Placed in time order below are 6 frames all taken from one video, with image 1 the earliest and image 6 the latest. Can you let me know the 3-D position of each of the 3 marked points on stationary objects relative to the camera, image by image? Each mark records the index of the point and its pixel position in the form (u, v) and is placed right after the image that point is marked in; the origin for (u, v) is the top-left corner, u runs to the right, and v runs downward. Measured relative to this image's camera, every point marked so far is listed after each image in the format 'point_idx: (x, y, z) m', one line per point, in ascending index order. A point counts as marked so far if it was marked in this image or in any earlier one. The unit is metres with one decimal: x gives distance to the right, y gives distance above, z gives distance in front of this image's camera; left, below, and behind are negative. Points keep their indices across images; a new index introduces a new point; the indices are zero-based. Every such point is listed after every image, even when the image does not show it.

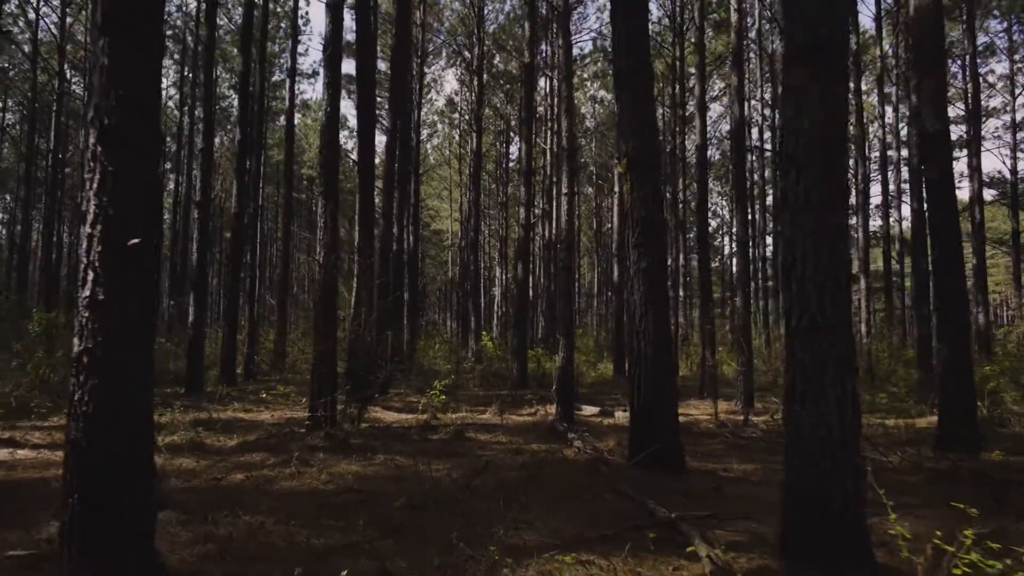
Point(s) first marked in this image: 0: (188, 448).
0: (-3.3, -1.6, +6.8) m
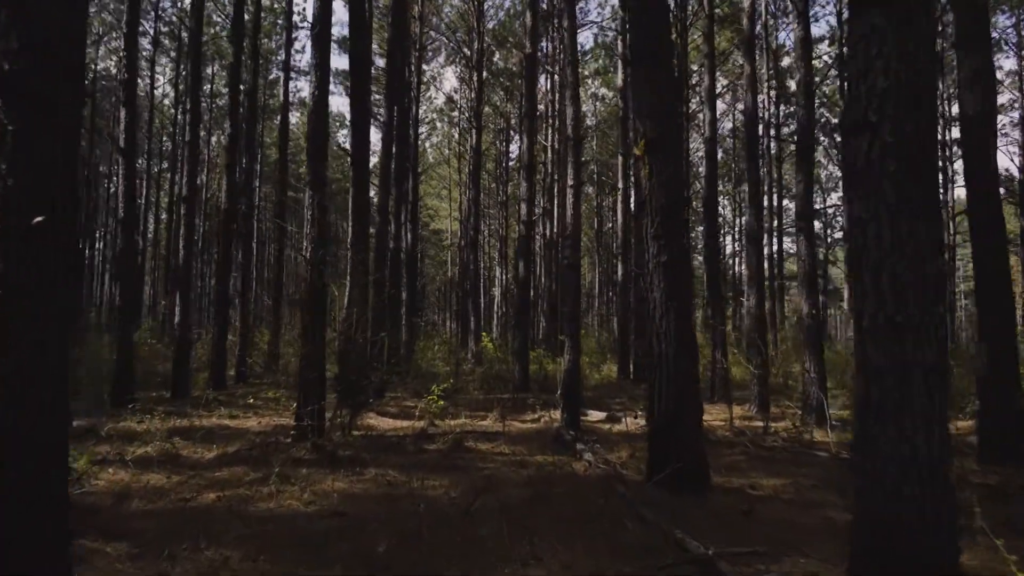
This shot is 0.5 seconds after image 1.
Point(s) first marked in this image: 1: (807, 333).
0: (-3.2, -1.6, +6.2) m
1: (+4.1, -0.7, +9.5) m
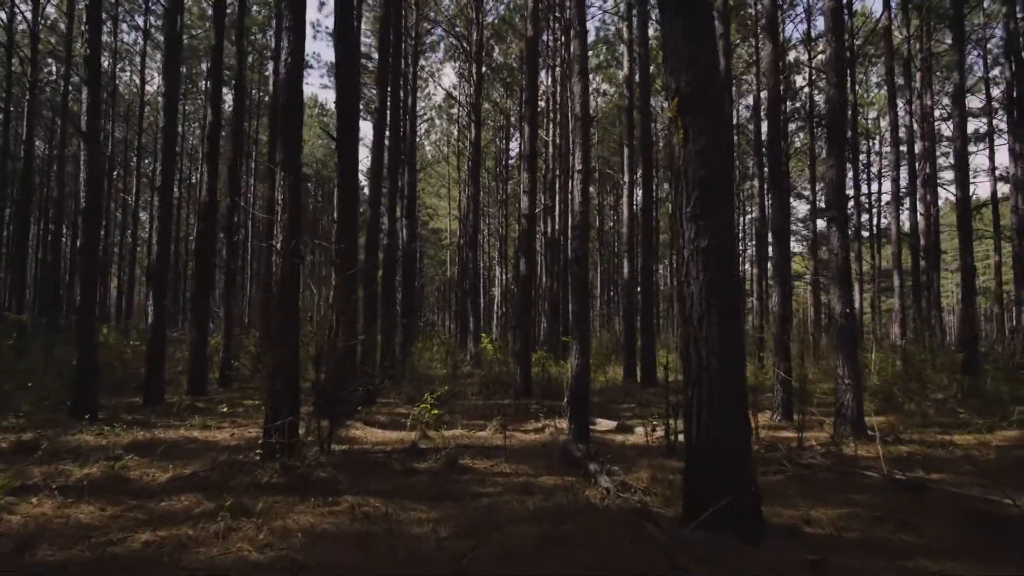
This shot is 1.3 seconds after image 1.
0: (-3.2, -1.5, +5.3) m
1: (+4.1, -0.6, +8.6) m
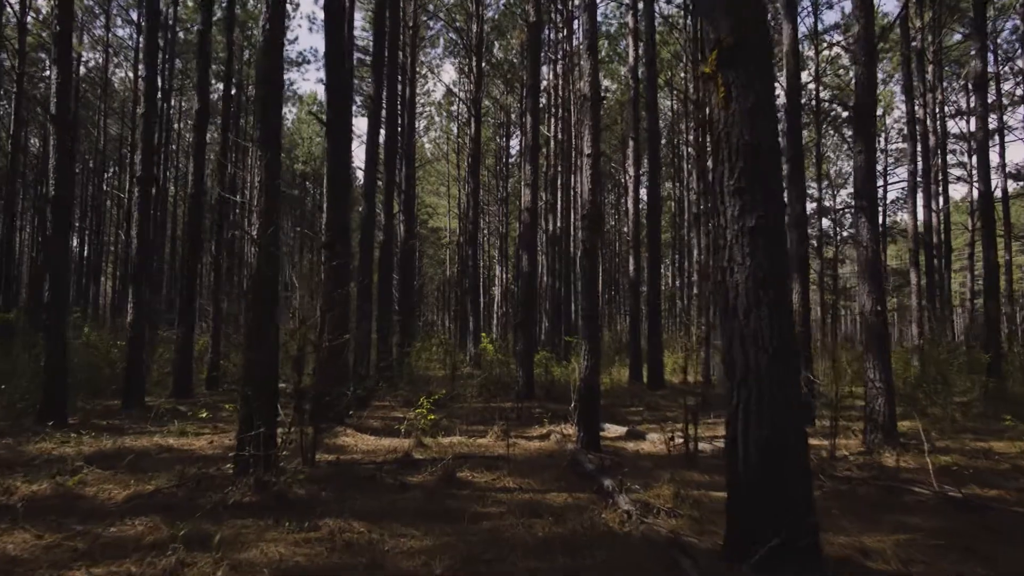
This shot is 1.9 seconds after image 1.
0: (-3.2, -1.5, +4.6) m
1: (+4.2, -0.6, +7.9) m
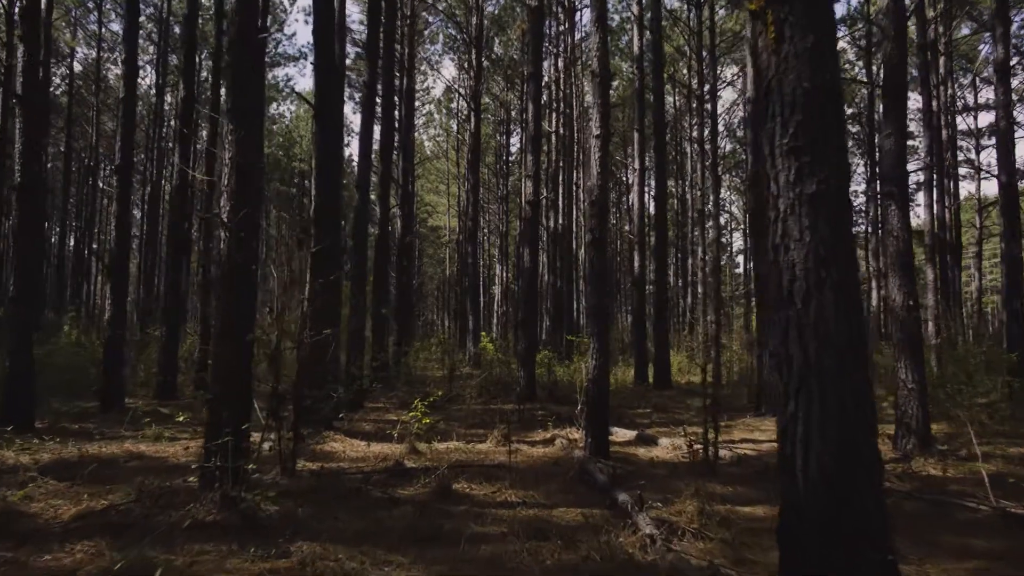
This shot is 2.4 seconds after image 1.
0: (-3.2, -1.4, +4.0) m
1: (+4.2, -0.5, +7.3) m
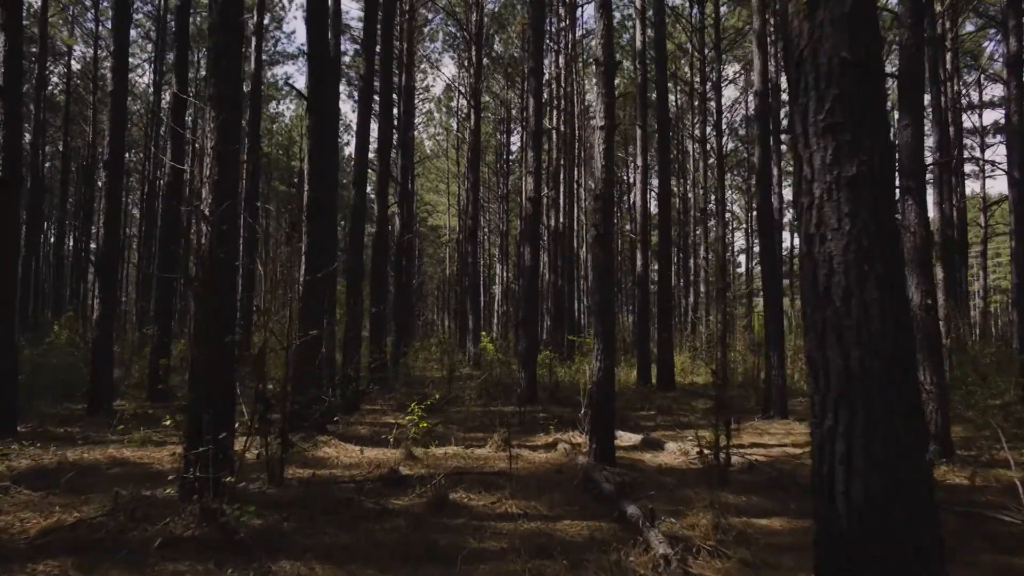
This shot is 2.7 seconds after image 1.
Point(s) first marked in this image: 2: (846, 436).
0: (-3.1, -1.4, +3.7) m
1: (+4.2, -0.5, +7.0) m
2: (+1.1, -0.5, +2.3) m
